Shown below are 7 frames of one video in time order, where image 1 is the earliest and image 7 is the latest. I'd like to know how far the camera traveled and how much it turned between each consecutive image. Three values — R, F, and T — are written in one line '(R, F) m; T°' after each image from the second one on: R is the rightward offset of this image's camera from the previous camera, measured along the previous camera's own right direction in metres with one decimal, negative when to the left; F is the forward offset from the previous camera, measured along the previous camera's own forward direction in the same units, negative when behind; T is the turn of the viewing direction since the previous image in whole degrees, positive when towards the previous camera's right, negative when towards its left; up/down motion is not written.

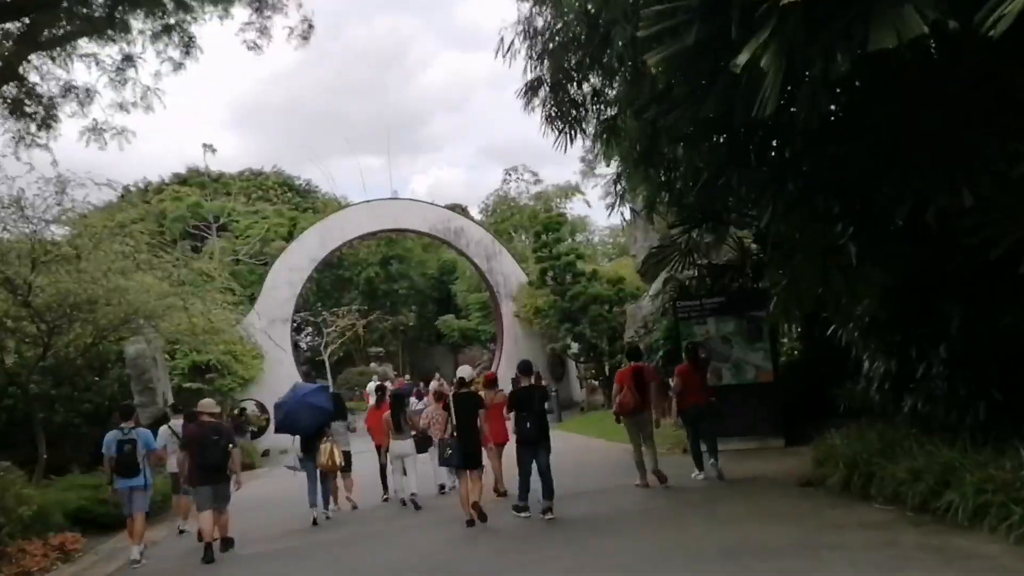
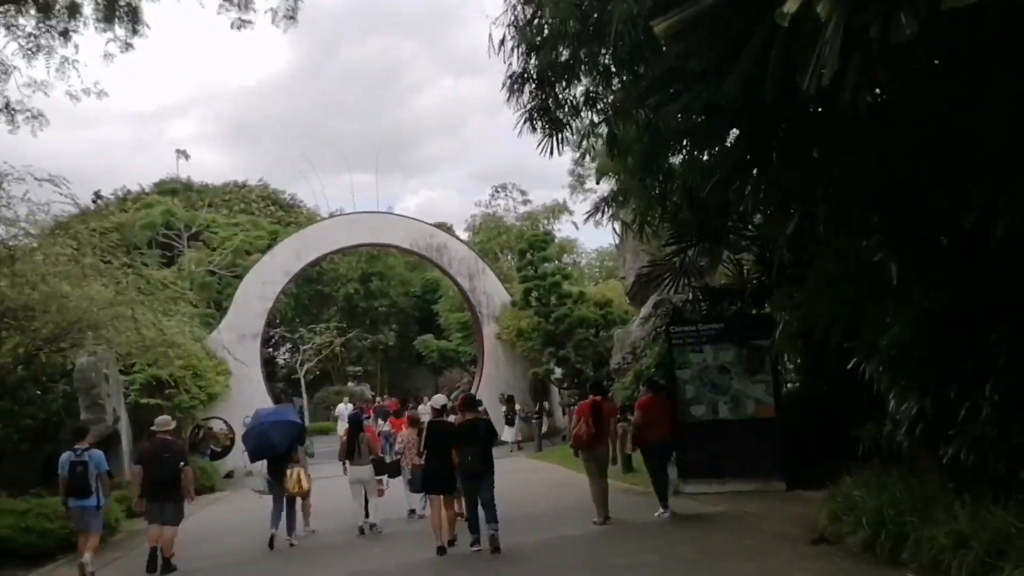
(+0.1, +1.3) m; +1°
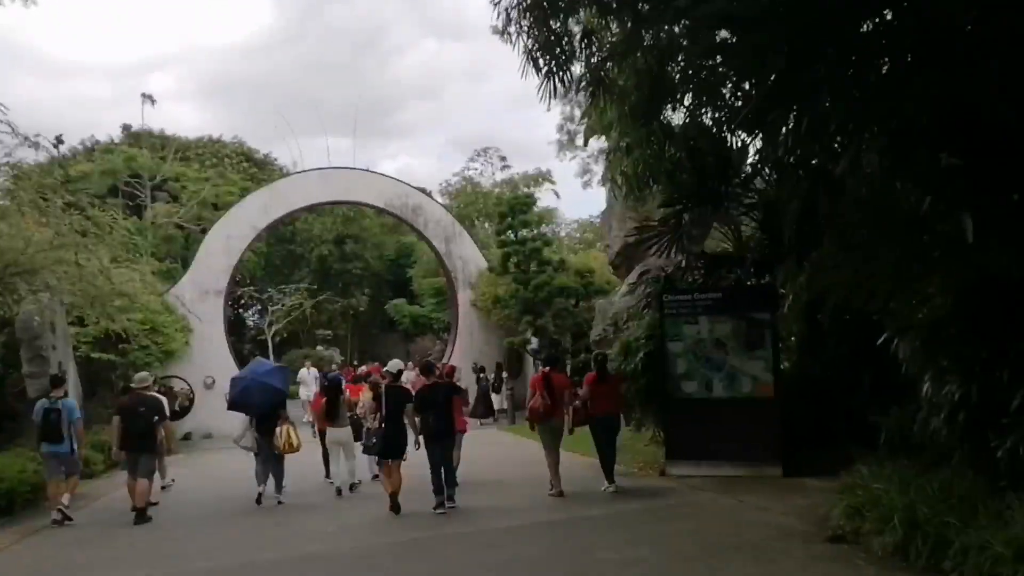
(-0.1, +1.1) m; +2°
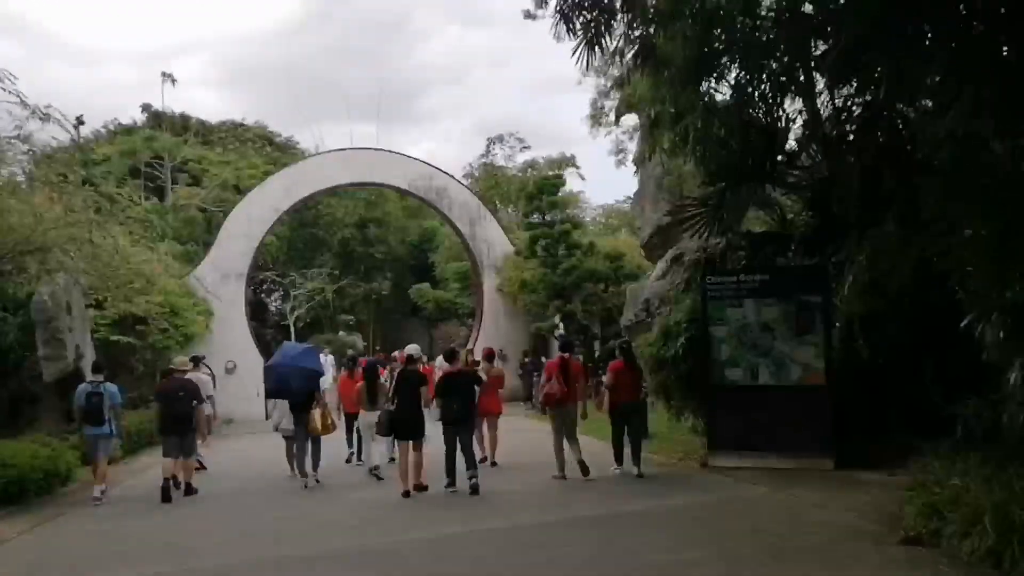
(-0.1, +0.6) m; -1°
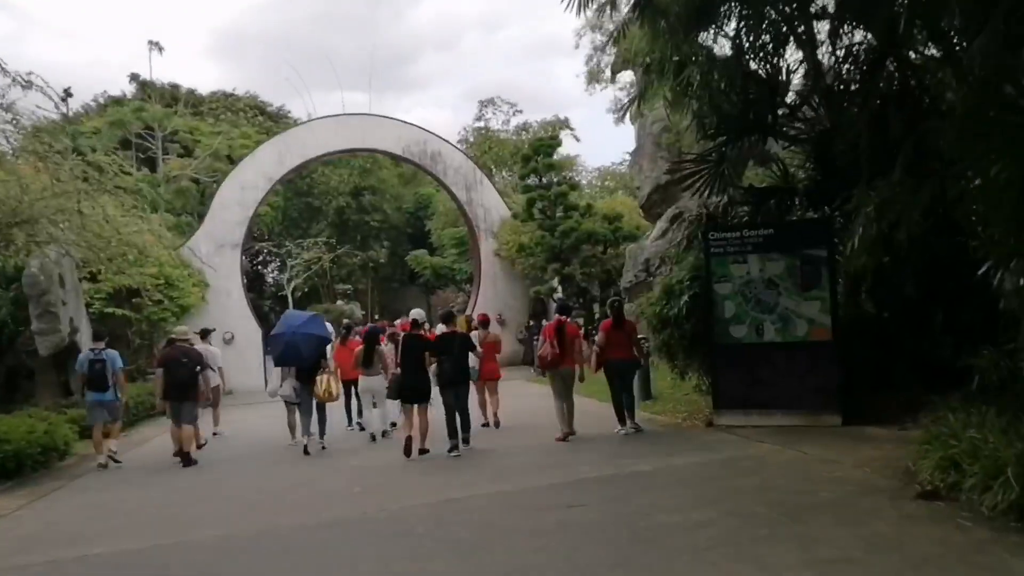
(0.0, +0.2) m; 0°
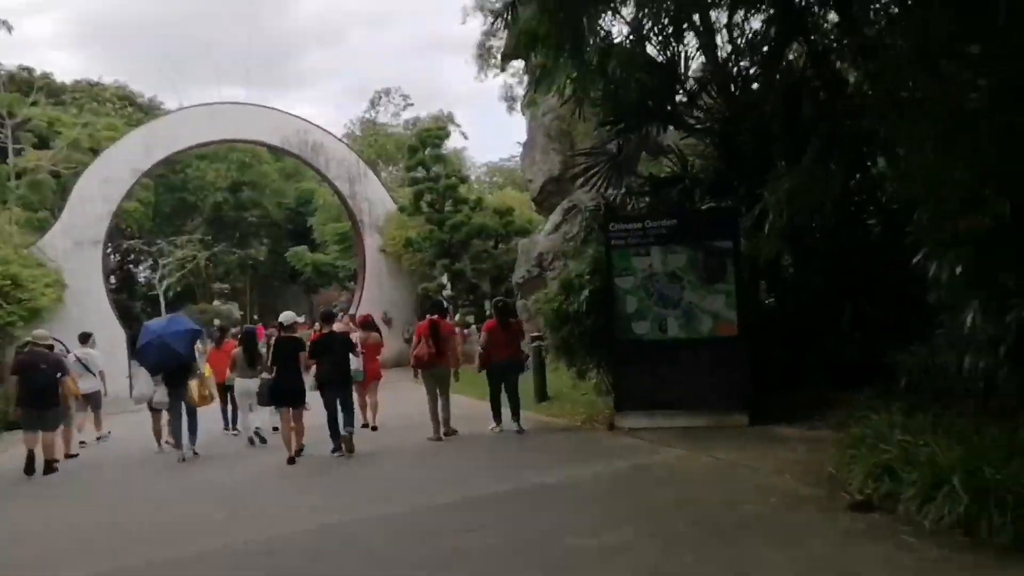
(0.0, +0.9) m; +7°
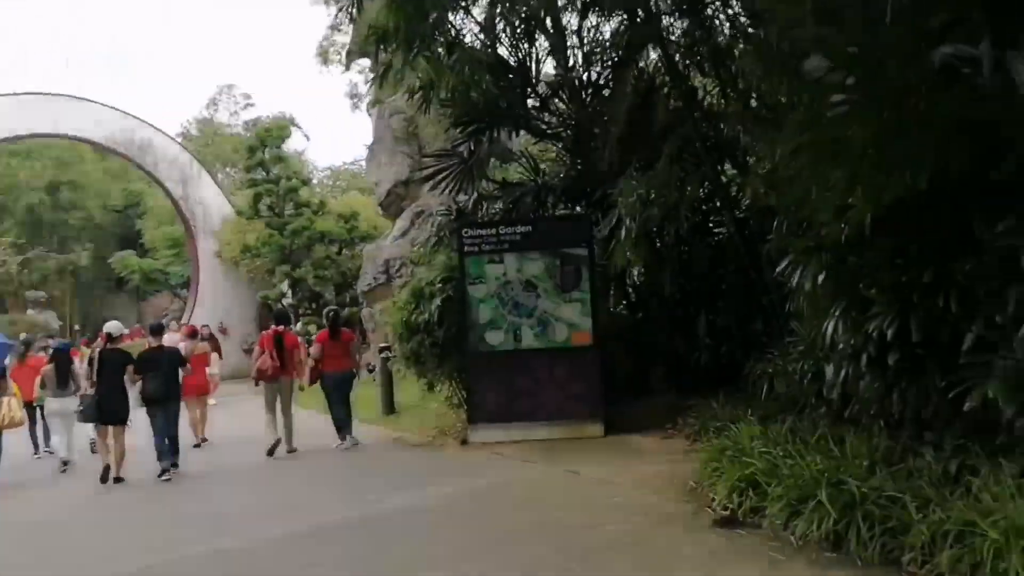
(0.0, +0.5) m; +10°
